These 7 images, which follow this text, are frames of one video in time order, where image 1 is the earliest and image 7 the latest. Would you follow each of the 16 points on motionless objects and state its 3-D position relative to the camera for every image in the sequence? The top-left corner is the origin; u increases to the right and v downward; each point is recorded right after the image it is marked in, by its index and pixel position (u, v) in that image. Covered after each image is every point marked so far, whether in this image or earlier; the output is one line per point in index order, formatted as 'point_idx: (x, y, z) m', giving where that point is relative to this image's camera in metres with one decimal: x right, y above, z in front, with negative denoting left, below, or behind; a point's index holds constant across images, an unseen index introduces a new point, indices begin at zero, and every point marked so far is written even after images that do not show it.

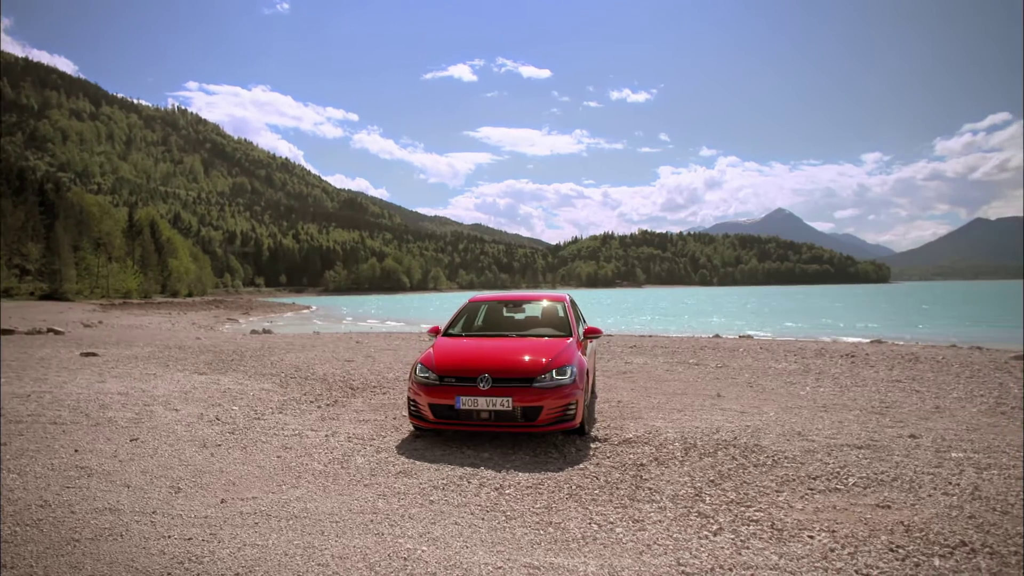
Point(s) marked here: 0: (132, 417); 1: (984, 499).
0: (-4.5, -1.5, +6.9) m
1: (+3.4, -1.5, +4.1) m
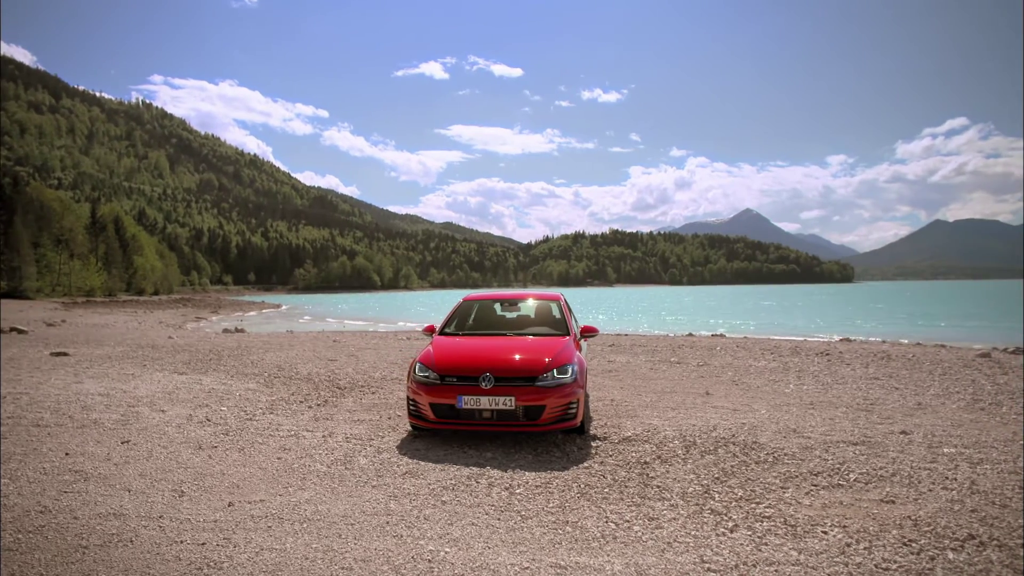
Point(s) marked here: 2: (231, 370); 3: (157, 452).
0: (-4.6, -1.5, +6.7) m
1: (+3.5, -1.5, +4.3) m
2: (-6.4, -1.8, +13.0) m
3: (-3.2, -1.5, +5.2) m
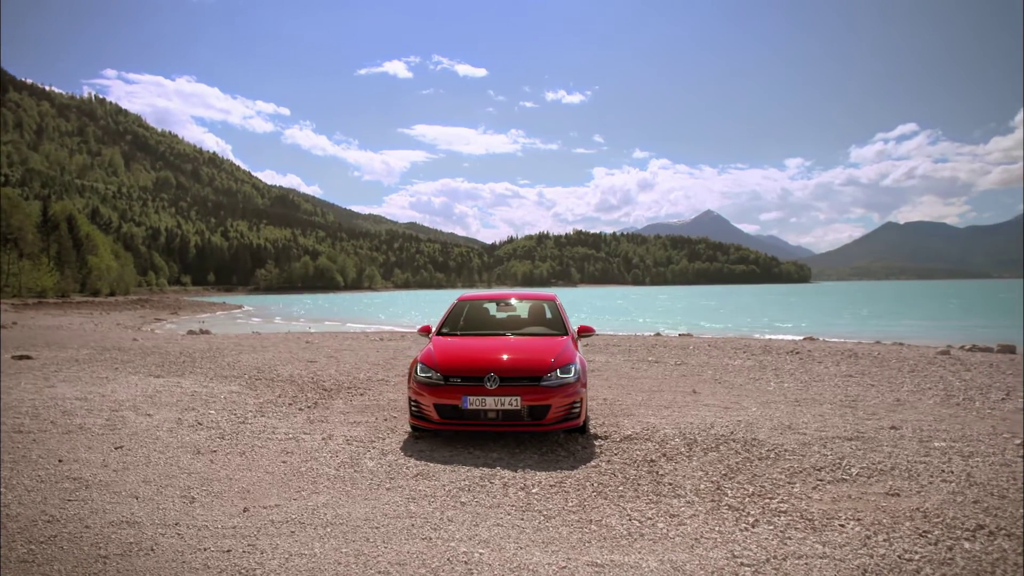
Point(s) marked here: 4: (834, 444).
0: (-4.5, -1.5, +6.4) m
1: (+3.6, -1.5, +4.4) m
2: (-6.7, -1.9, +12.6) m
3: (-3.1, -1.5, +5.0) m
4: (+3.3, -1.6, +5.8) m
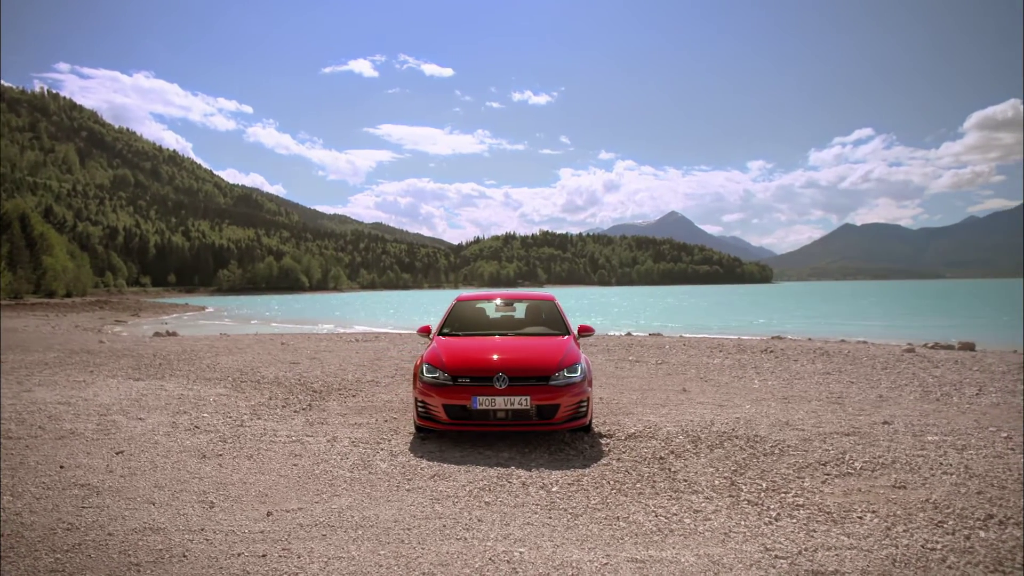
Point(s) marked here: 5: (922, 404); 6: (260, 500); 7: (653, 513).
0: (-4.5, -1.5, +6.2) m
1: (+3.8, -1.5, +4.6) m
2: (-6.9, -1.9, +12.3) m
3: (-3.0, -1.5, +4.9) m
4: (+3.3, -1.6, +6.0) m
5: (+6.2, -1.7, +8.7) m
6: (-1.7, -1.5, +4.0) m
7: (+1.0, -1.5, +3.9) m
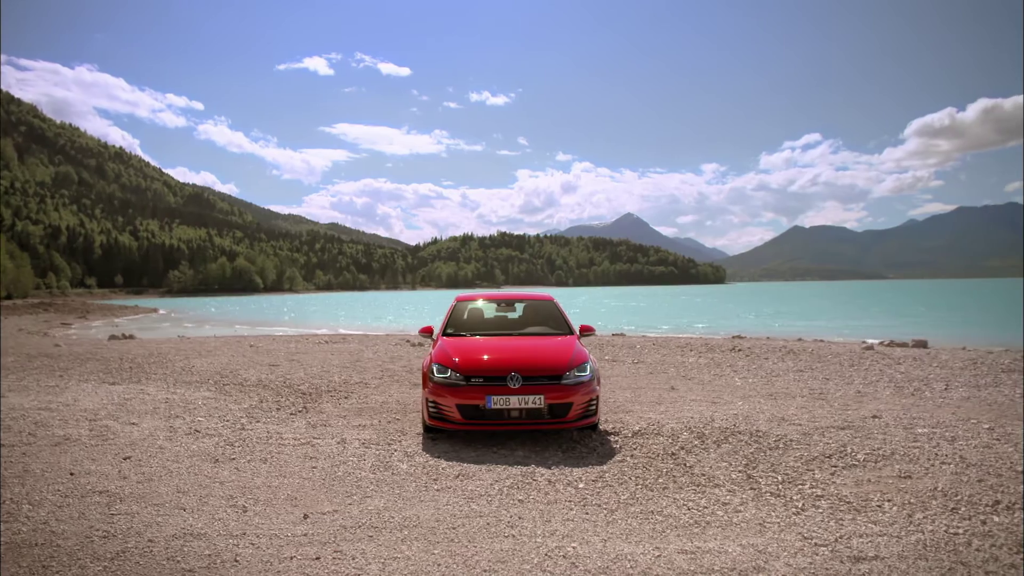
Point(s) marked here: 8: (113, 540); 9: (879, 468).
0: (-4.4, -1.5, +6.0) m
1: (+3.9, -1.5, +4.9) m
2: (-7.2, -1.9, +11.9) m
3: (-2.8, -1.5, +4.7) m
4: (+3.4, -1.6, +6.2) m
5: (+6.1, -1.7, +9.1) m
6: (-1.5, -1.5, +3.9) m
7: (+1.2, -1.5, +4.0) m
8: (-2.2, -1.4, +3.2) m
9: (+3.1, -1.5, +4.9) m
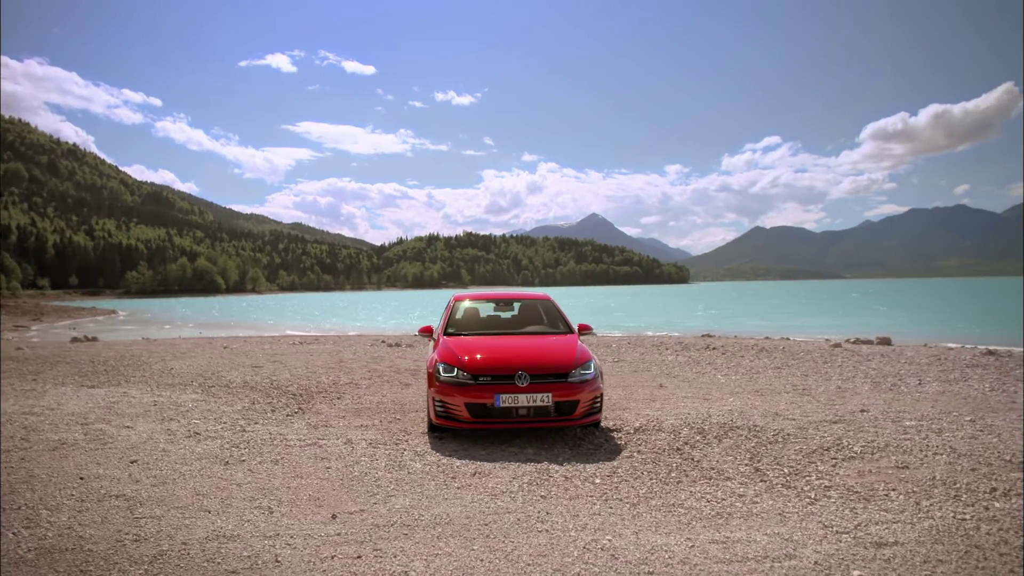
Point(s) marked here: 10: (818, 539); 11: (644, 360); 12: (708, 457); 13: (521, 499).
0: (-4.3, -1.5, +5.9) m
1: (+4.1, -1.5, +5.1) m
2: (-7.4, -1.9, +11.6) m
3: (-2.7, -1.5, +4.7) m
4: (+3.5, -1.6, +6.4) m
5: (+6.0, -1.7, +9.4) m
6: (-1.3, -1.5, +3.9) m
7: (+1.4, -1.5, +4.1) m
8: (-2.0, -1.4, +3.1) m
9: (+3.3, -1.5, +5.2) m
10: (+1.7, -1.4, +3.4) m
11: (+4.6, -2.3, +18.2) m
12: (+1.8, -1.6, +5.3) m
13: (+0.1, -1.5, +4.0) m
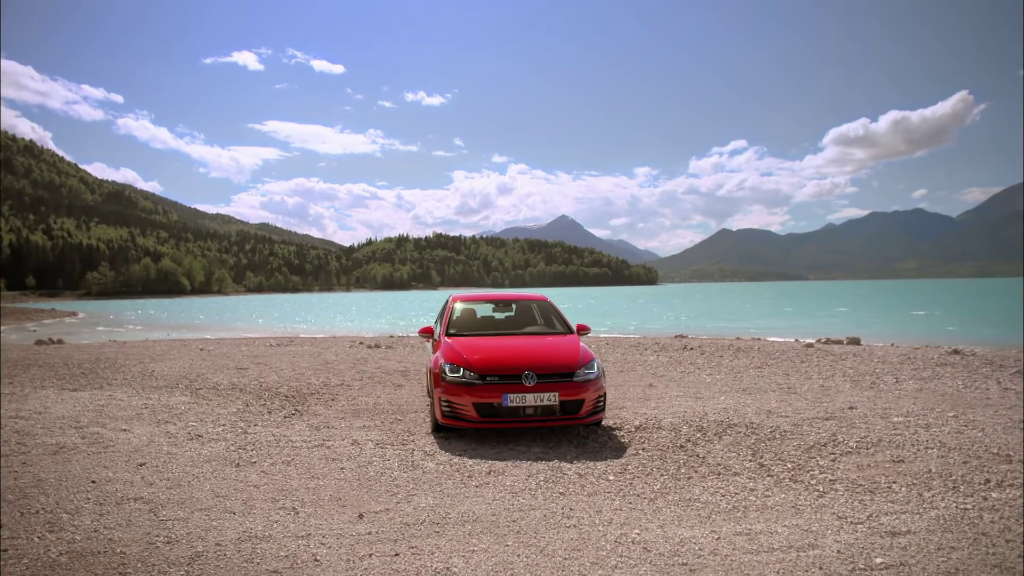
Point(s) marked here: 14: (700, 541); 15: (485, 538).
0: (-4.2, -1.5, +5.7) m
1: (+4.2, -1.5, +5.4) m
2: (-7.5, -1.9, +11.4) m
3: (-2.5, -1.5, +4.6) m
4: (+3.5, -1.6, +6.7) m
5: (+5.9, -1.8, +9.7) m
6: (-1.2, -1.5, +3.9) m
7: (+1.5, -1.5, +4.2) m
8: (-1.8, -1.4, +3.1) m
9: (+3.4, -1.5, +5.4) m
10: (+1.9, -1.4, +3.5) m
11: (+4.1, -2.3, +18.5) m
12: (+1.9, -1.6, +5.5) m
13: (+0.2, -1.5, +4.1) m
14: (+1.1, -1.4, +3.3) m
15: (-0.2, -1.4, +3.3) m
